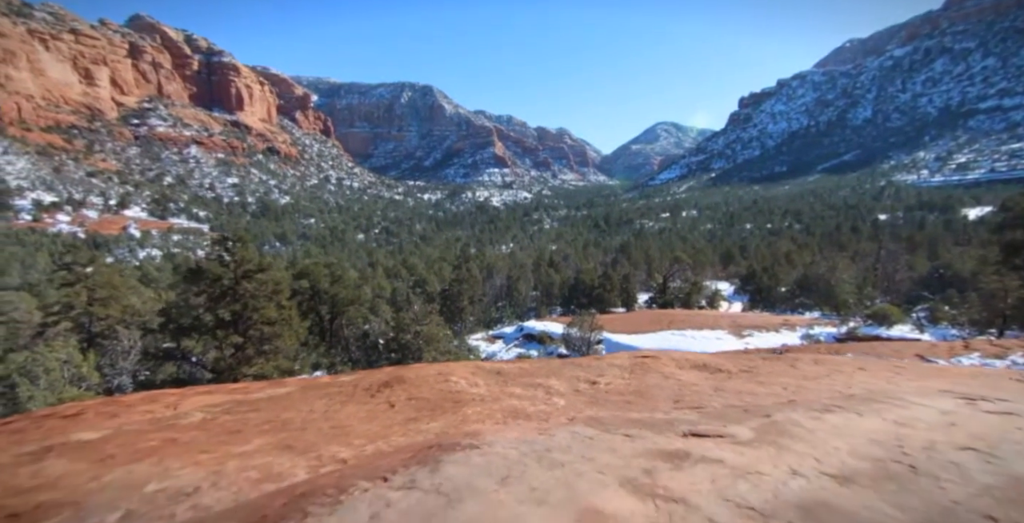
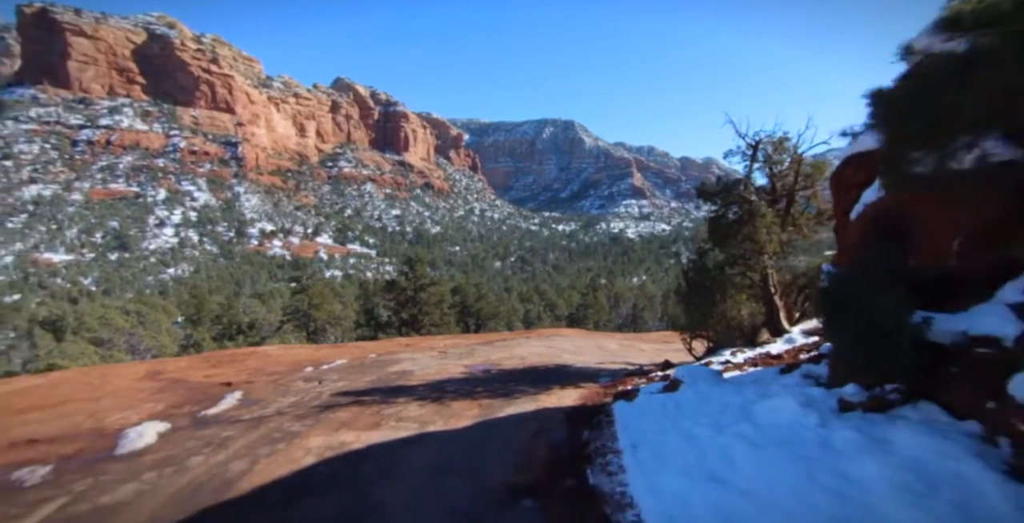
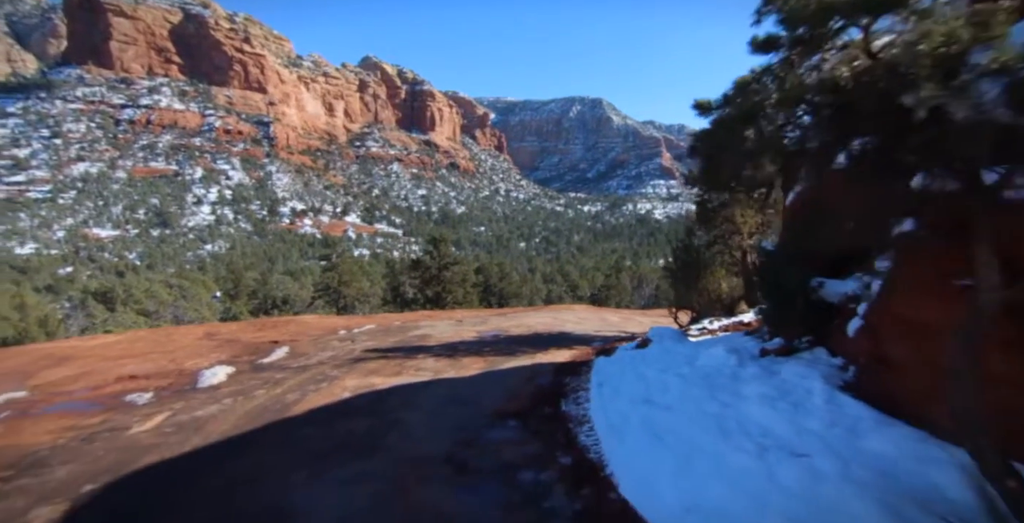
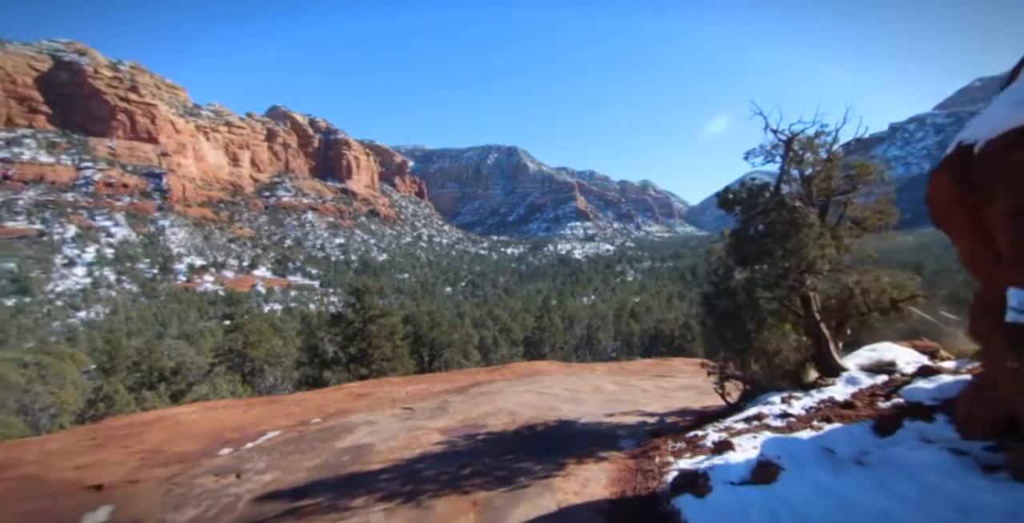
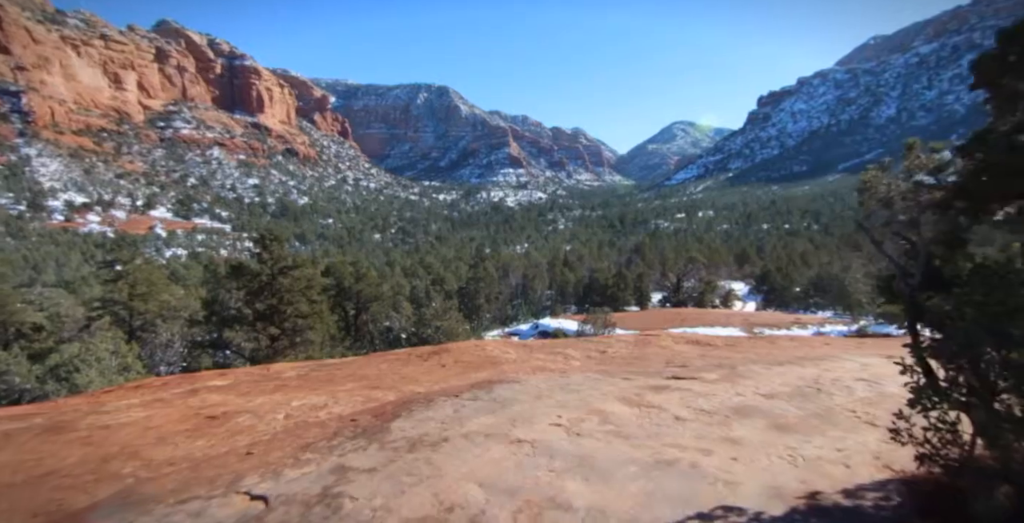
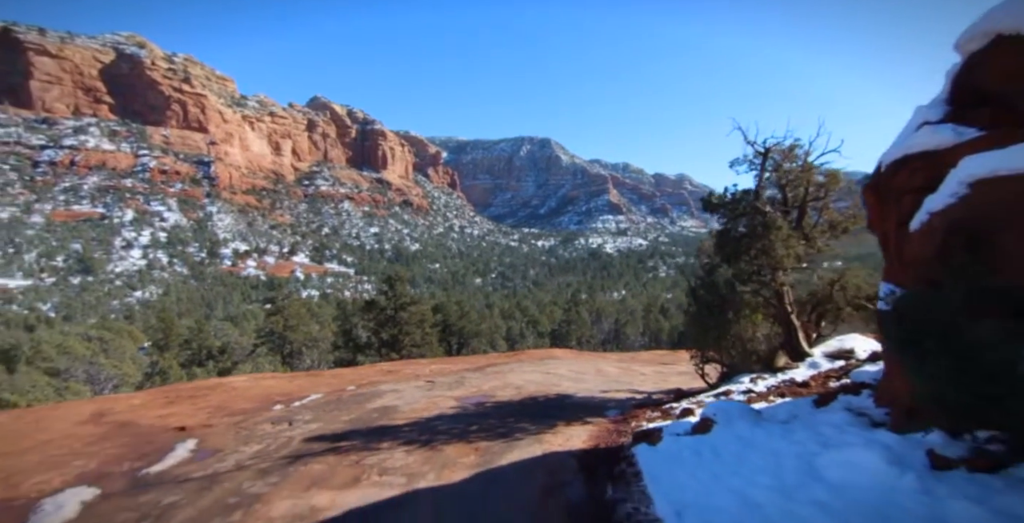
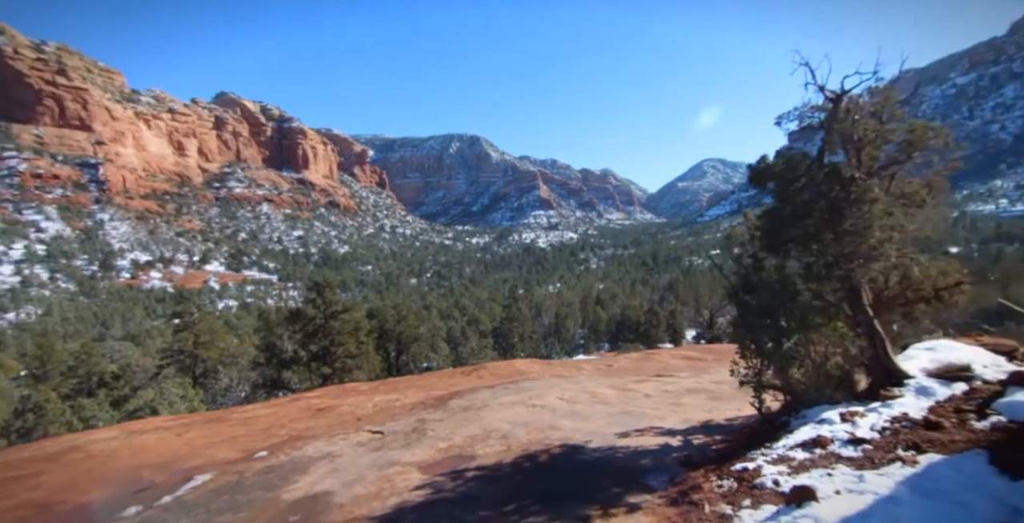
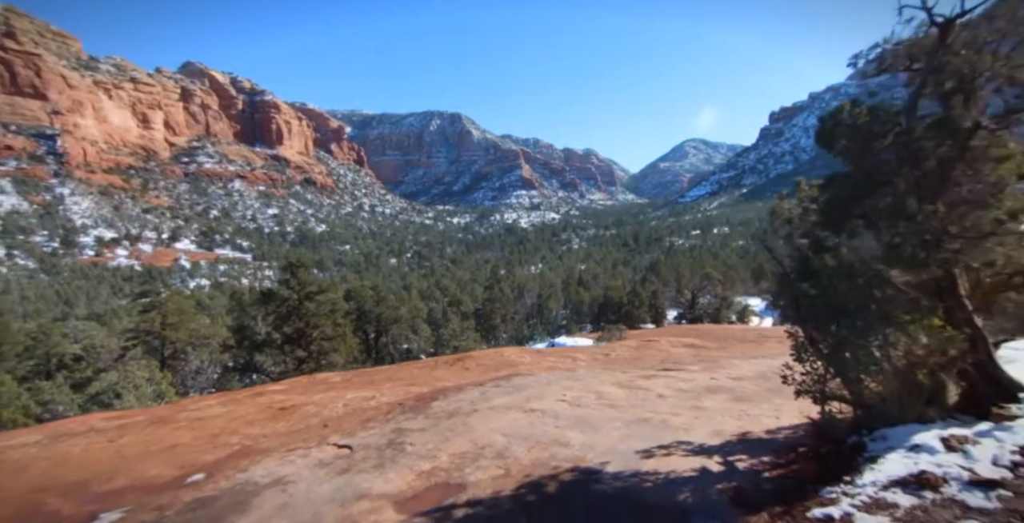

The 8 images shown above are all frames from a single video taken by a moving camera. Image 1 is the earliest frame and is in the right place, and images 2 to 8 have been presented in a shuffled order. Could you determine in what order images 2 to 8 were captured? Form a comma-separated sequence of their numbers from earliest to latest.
5, 8, 7, 4, 6, 2, 3
